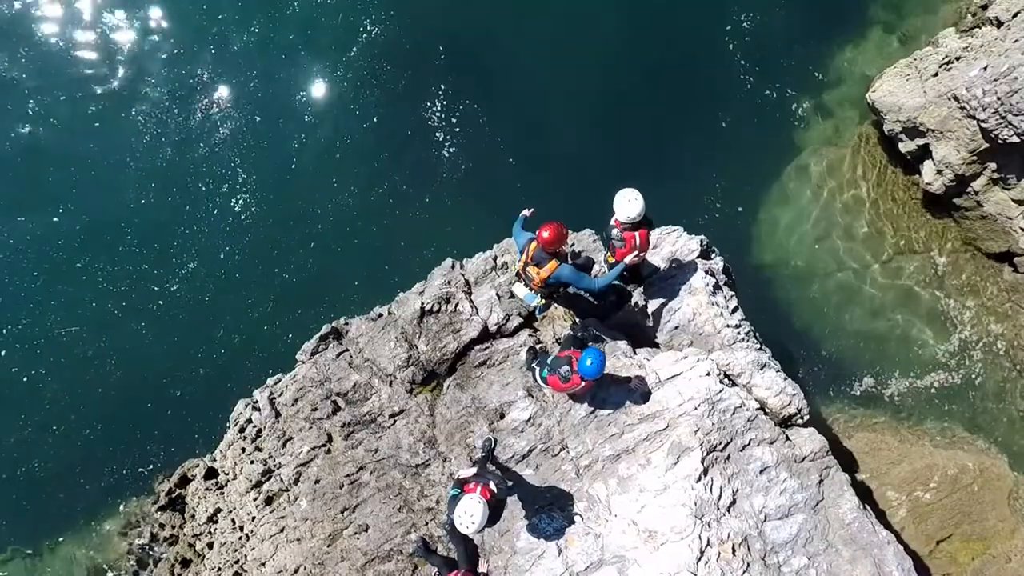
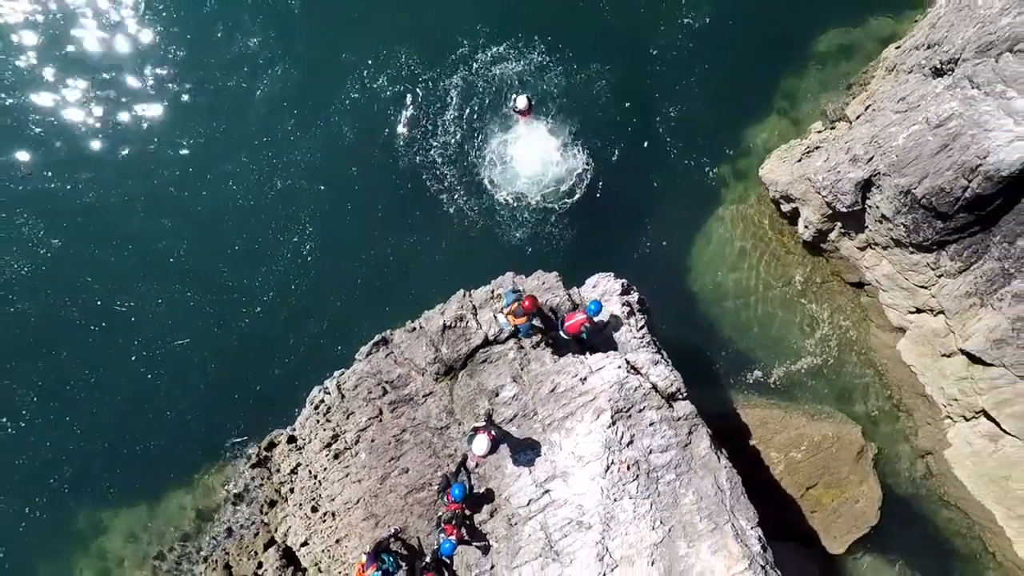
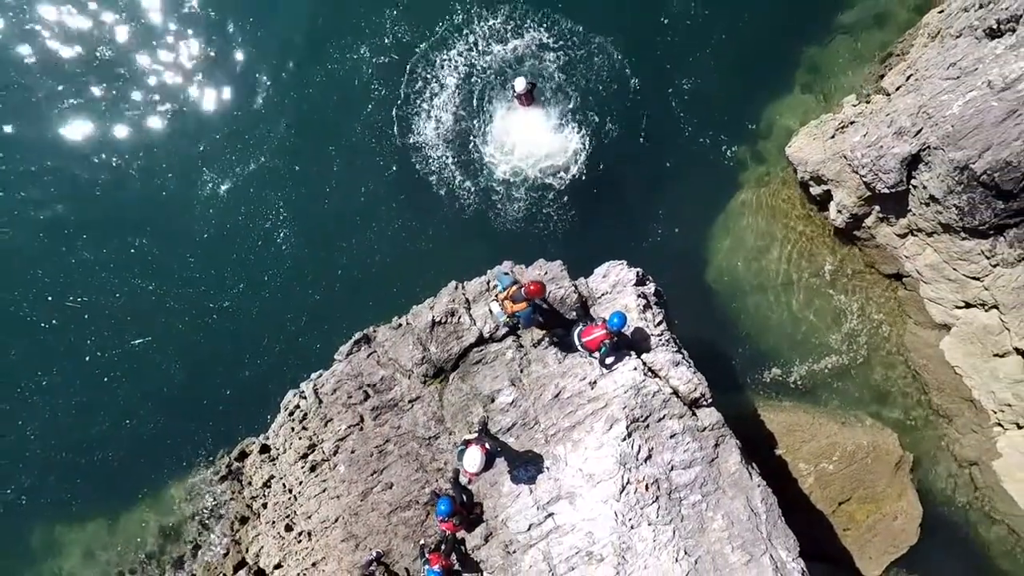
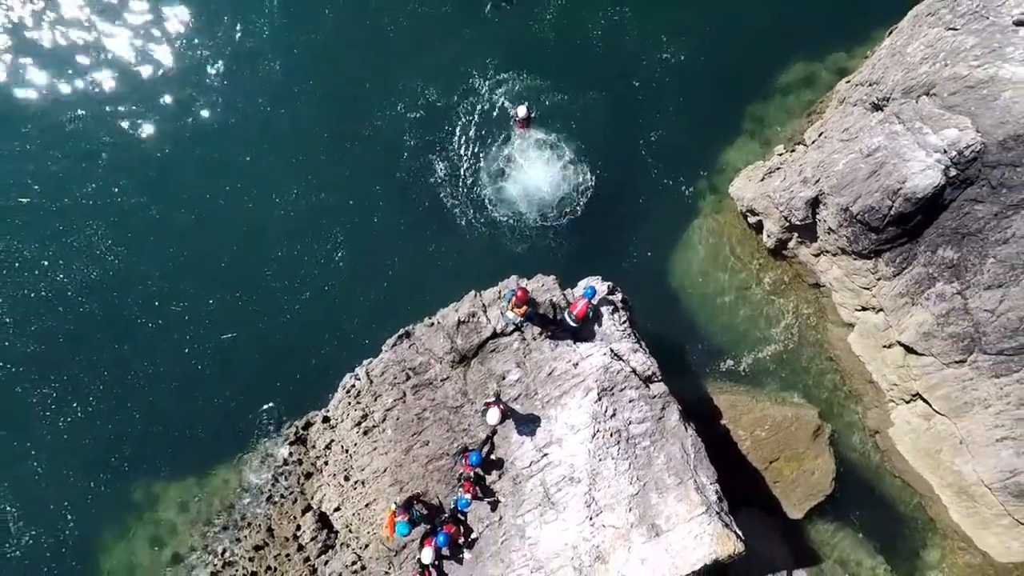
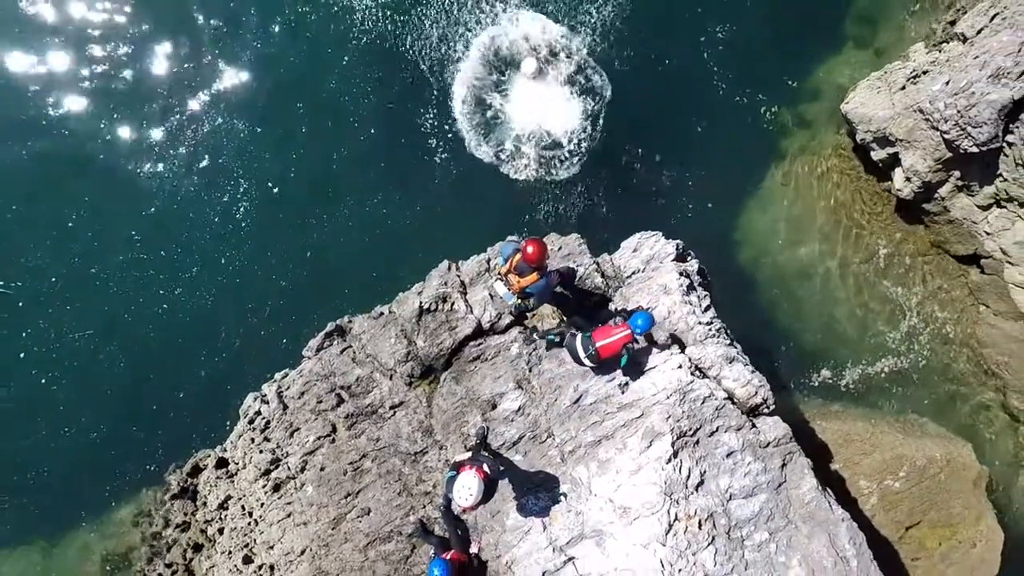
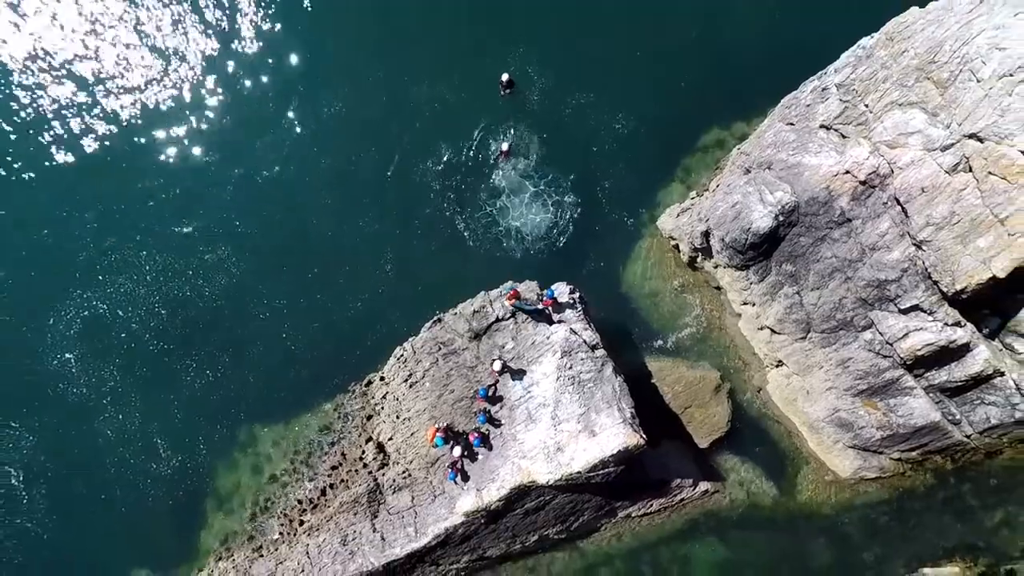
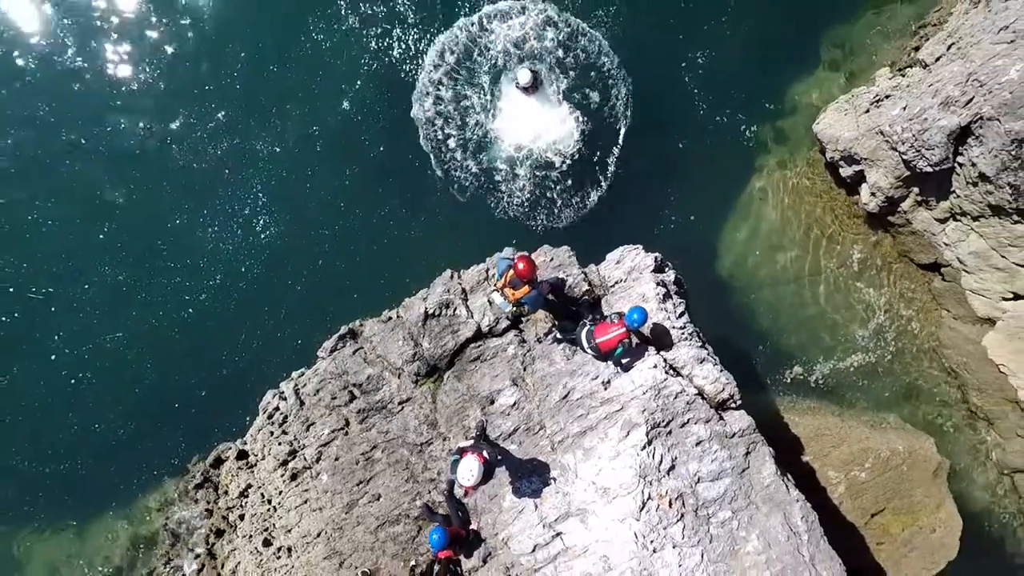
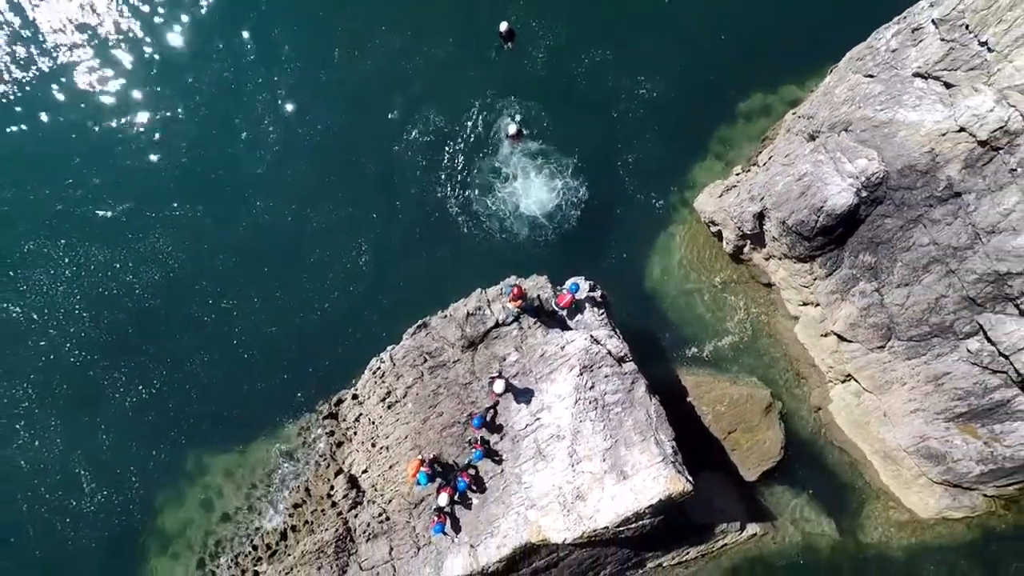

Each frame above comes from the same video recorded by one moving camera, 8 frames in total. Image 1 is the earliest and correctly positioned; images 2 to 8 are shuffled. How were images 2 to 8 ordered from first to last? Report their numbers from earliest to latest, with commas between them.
5, 7, 3, 2, 4, 8, 6
